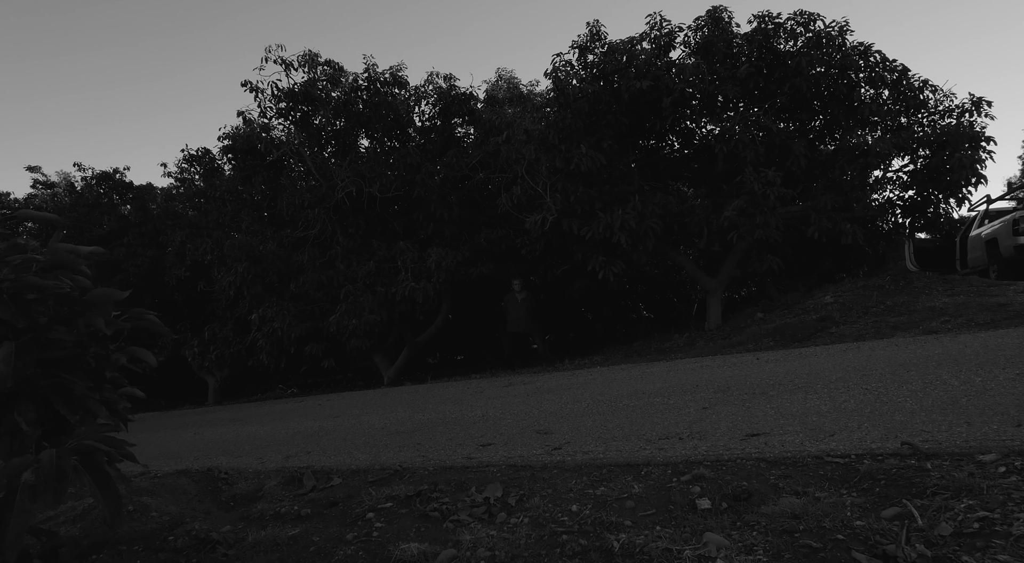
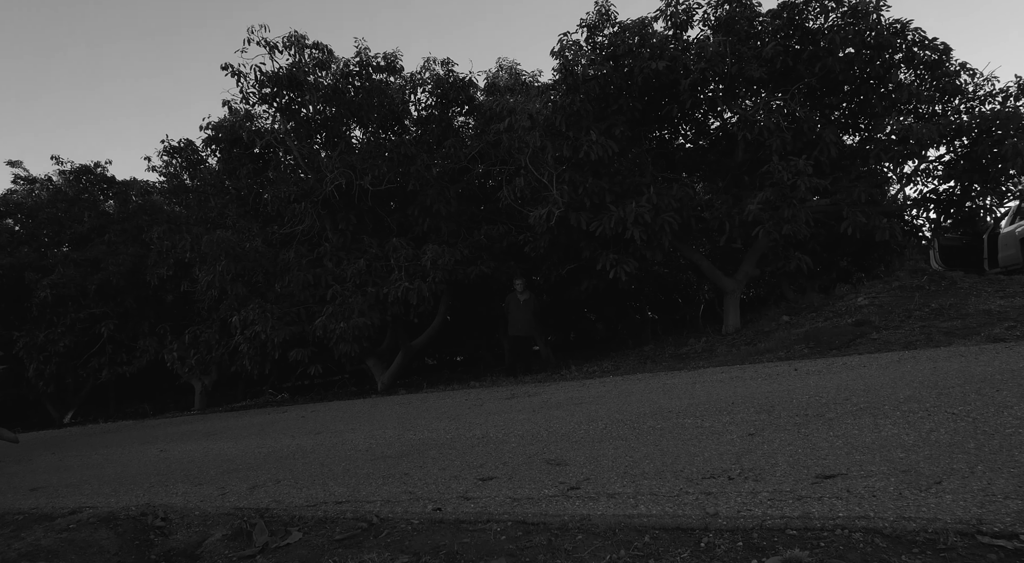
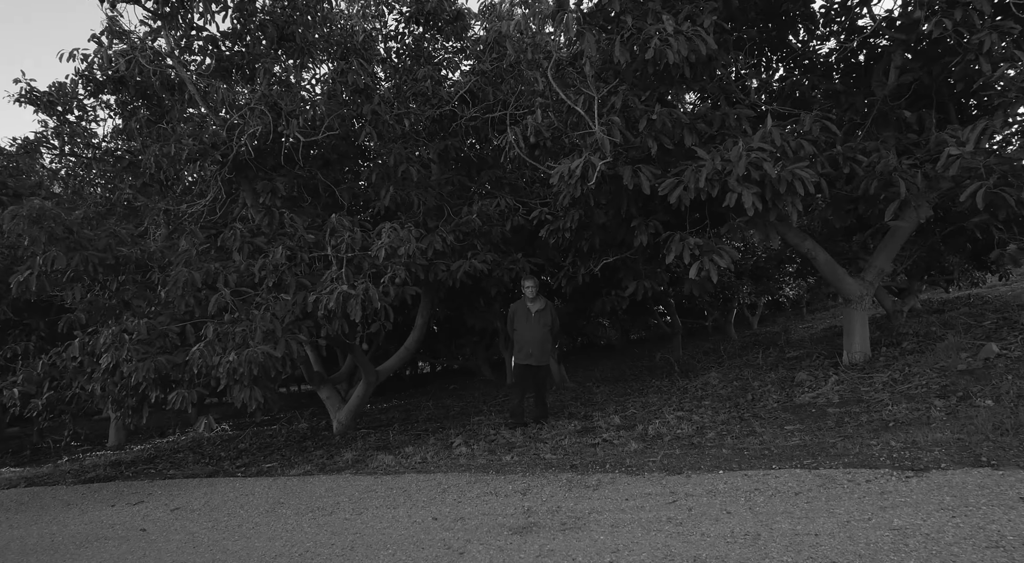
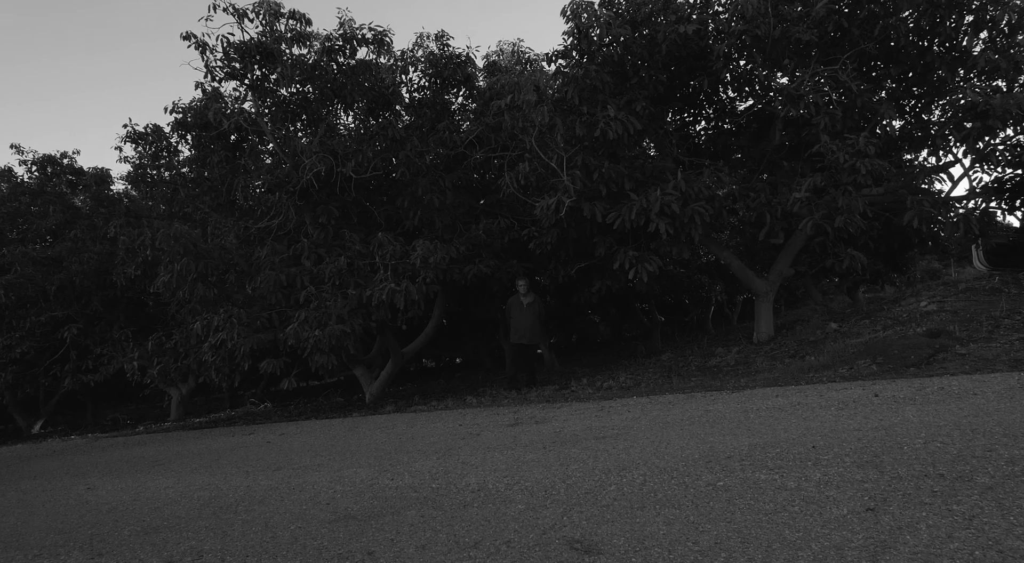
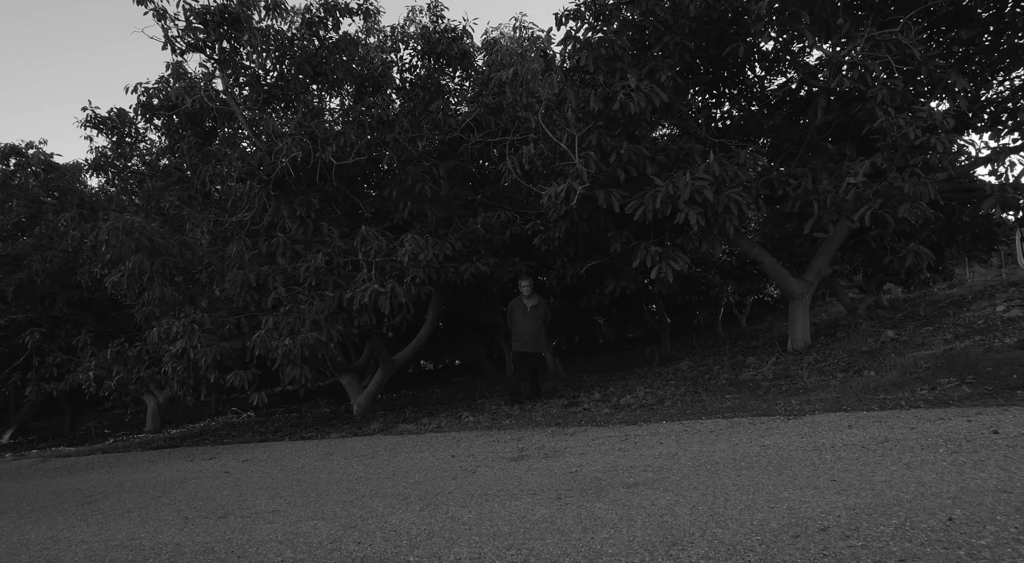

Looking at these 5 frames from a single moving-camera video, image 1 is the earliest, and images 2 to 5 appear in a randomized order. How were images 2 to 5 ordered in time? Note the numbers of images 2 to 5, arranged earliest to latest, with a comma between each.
2, 4, 5, 3
